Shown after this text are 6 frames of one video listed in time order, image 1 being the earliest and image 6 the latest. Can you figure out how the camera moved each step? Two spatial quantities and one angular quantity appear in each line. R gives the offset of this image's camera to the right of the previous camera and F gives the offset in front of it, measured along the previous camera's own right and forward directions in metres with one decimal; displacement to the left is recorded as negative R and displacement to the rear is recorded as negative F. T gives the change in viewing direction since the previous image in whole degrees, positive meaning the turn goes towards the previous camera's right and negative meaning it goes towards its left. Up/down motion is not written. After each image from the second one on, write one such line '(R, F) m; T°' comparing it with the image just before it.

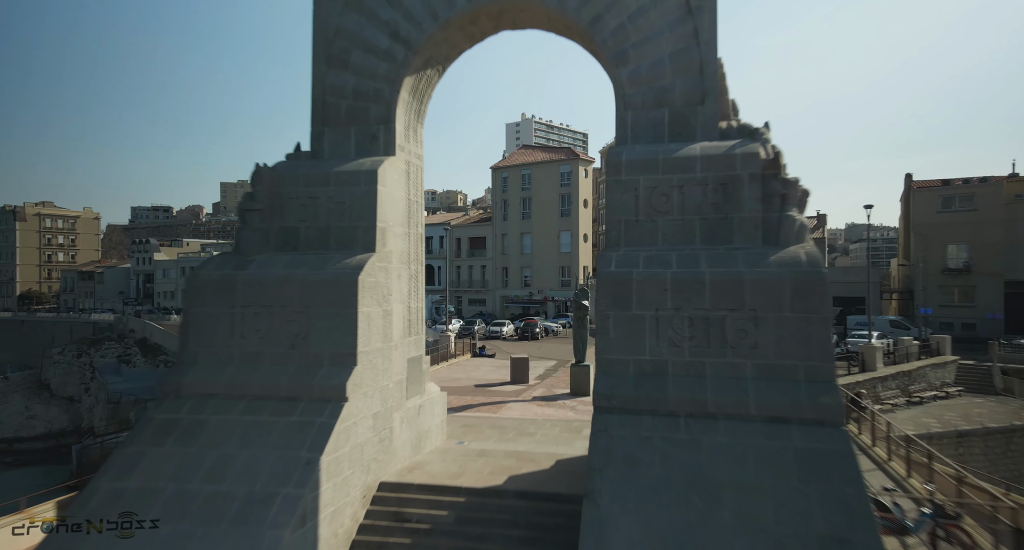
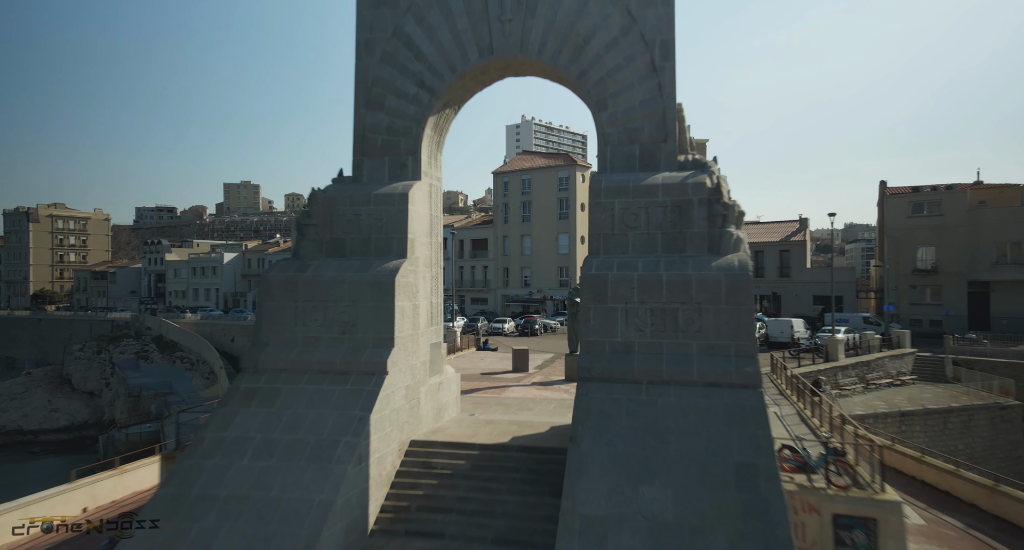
(0.0, -1.6) m; 0°
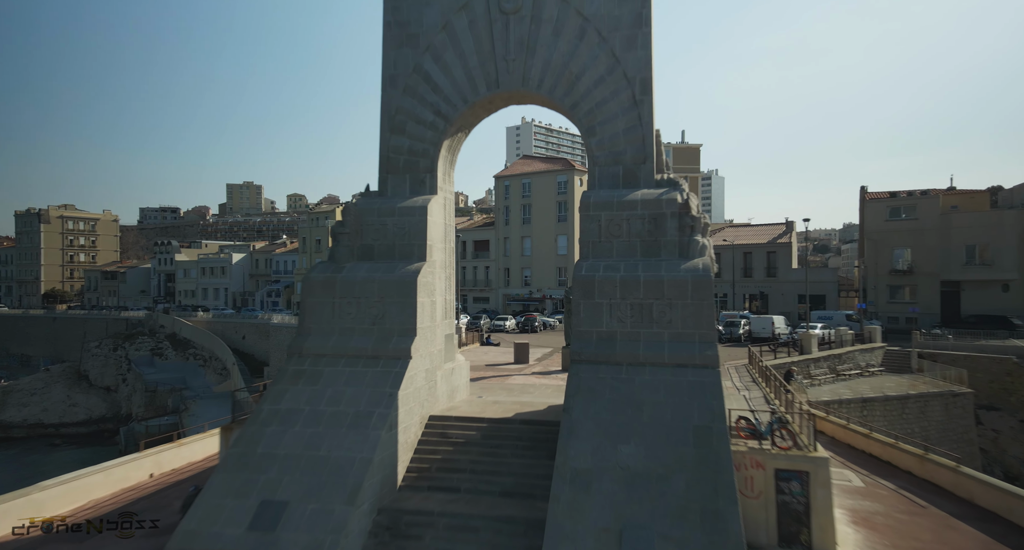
(-0.1, -1.4) m; 0°
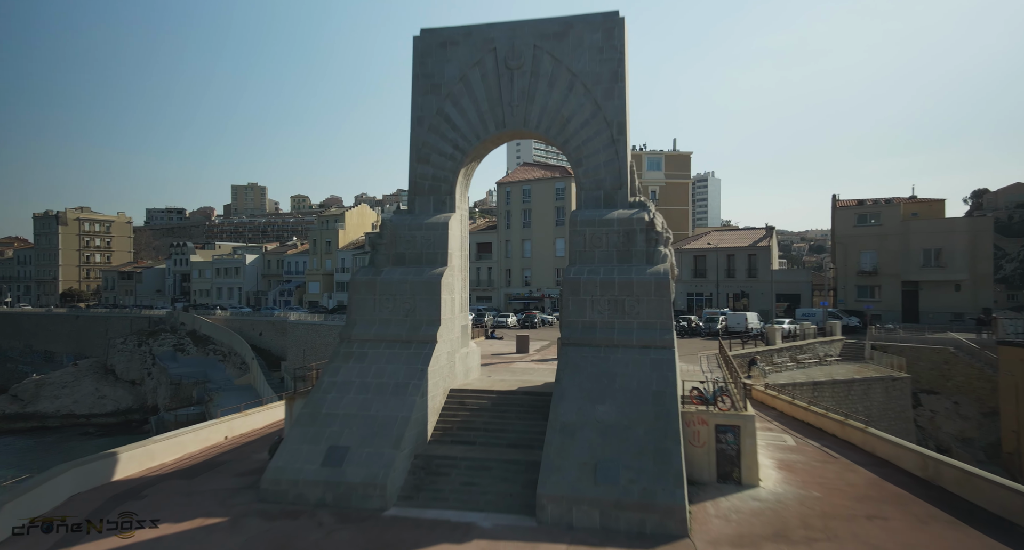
(-0.1, -2.3) m; 0°
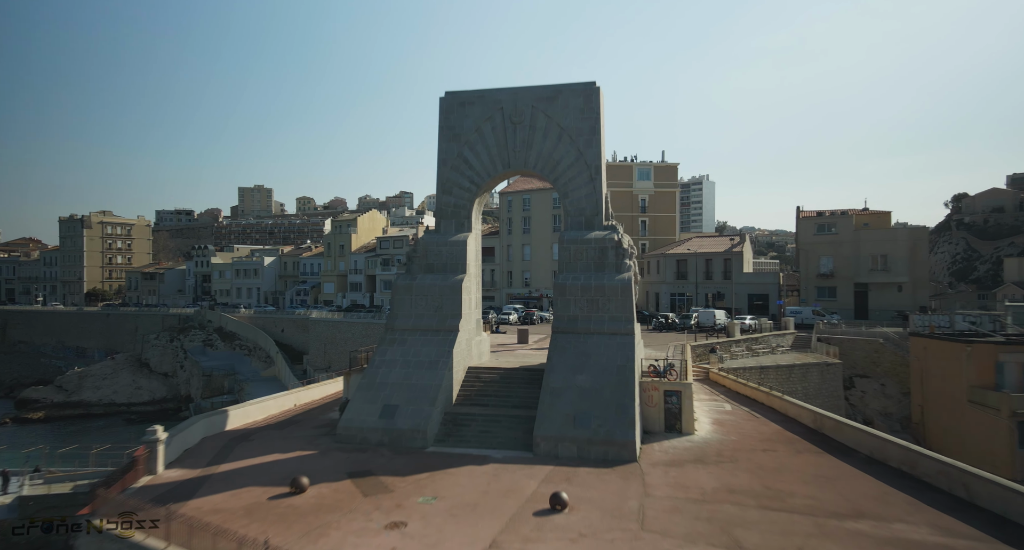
(-0.1, -3.5) m; 0°
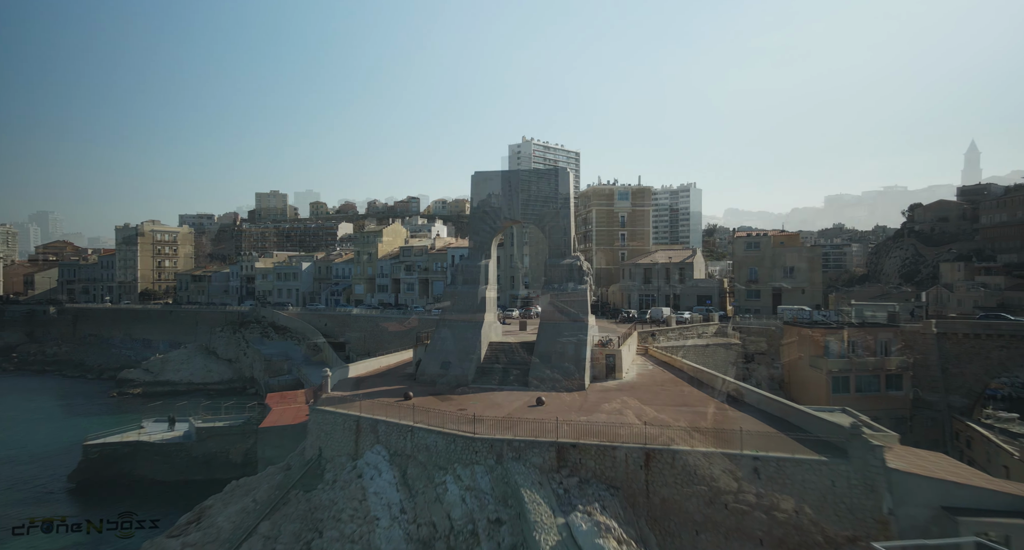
(-0.2, -9.2) m; 0°
